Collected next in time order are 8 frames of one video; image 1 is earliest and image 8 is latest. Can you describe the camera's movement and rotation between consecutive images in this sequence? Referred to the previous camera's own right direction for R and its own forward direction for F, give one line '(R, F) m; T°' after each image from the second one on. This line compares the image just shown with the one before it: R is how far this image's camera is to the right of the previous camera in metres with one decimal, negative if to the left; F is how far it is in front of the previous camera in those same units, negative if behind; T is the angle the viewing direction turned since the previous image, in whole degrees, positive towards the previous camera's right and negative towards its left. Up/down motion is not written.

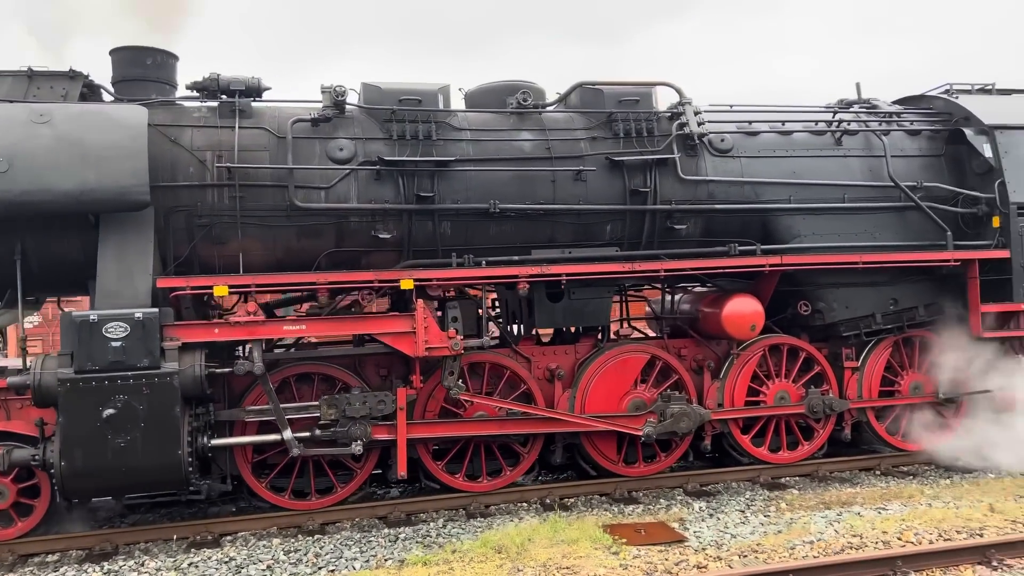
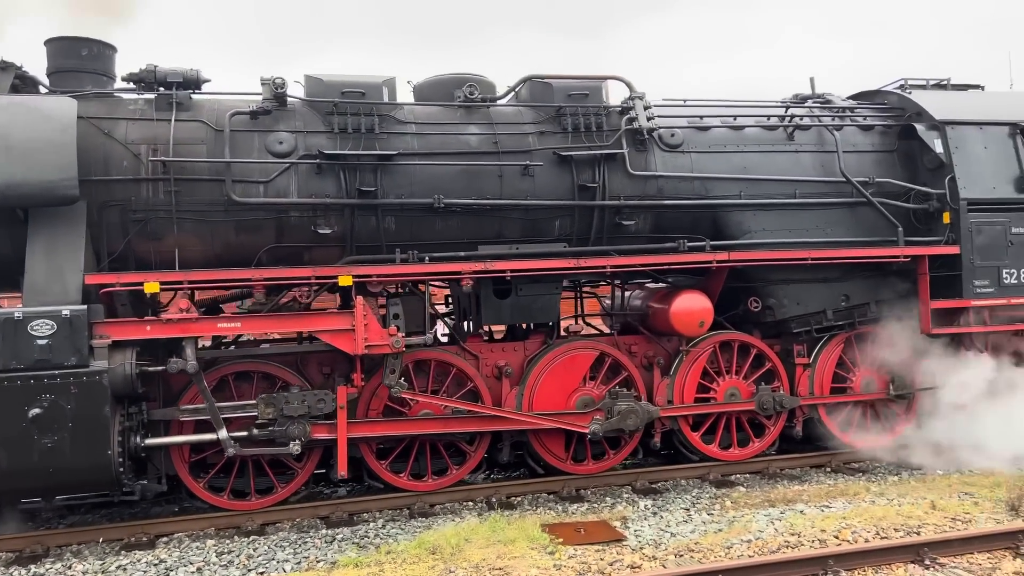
(+0.3, +0.1) m; +1°
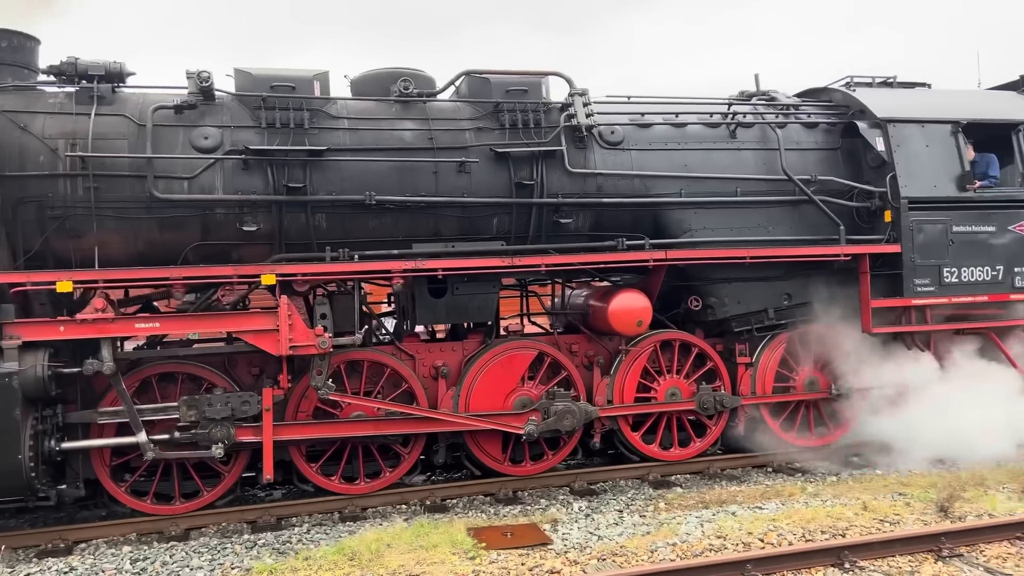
(+0.3, +0.1) m; +1°
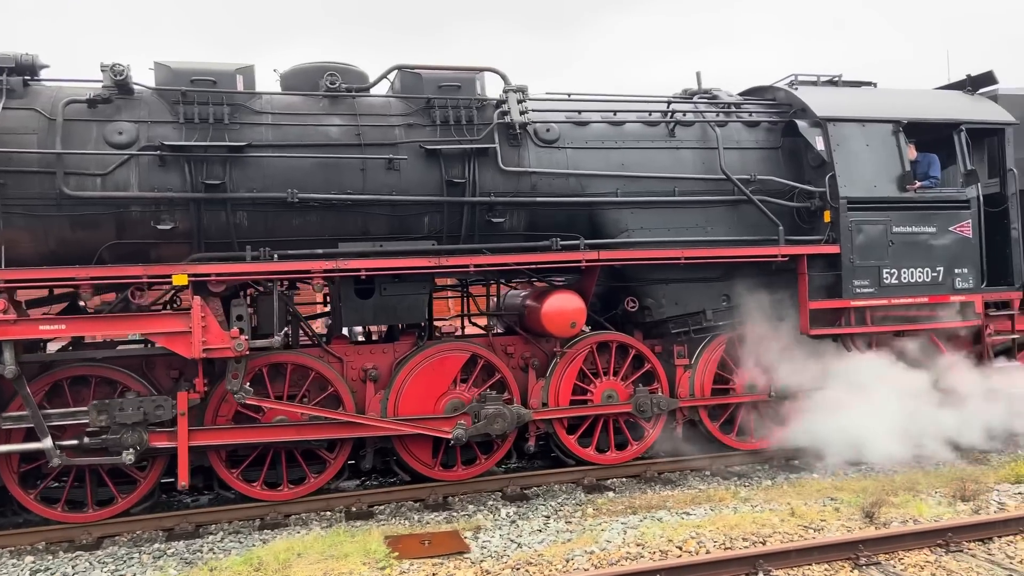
(+0.4, +0.1) m; +1°
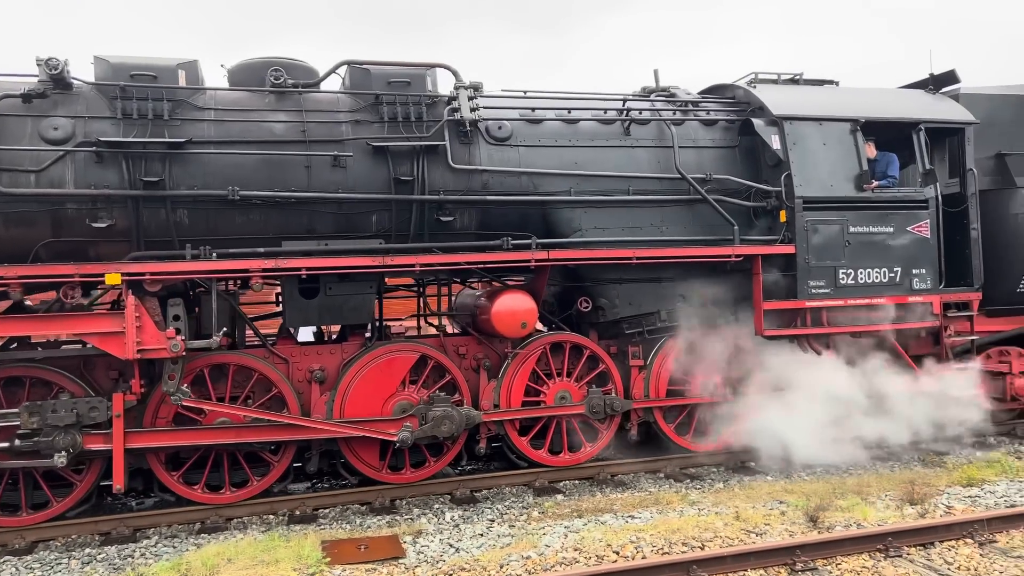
(+0.3, +0.1) m; +1°
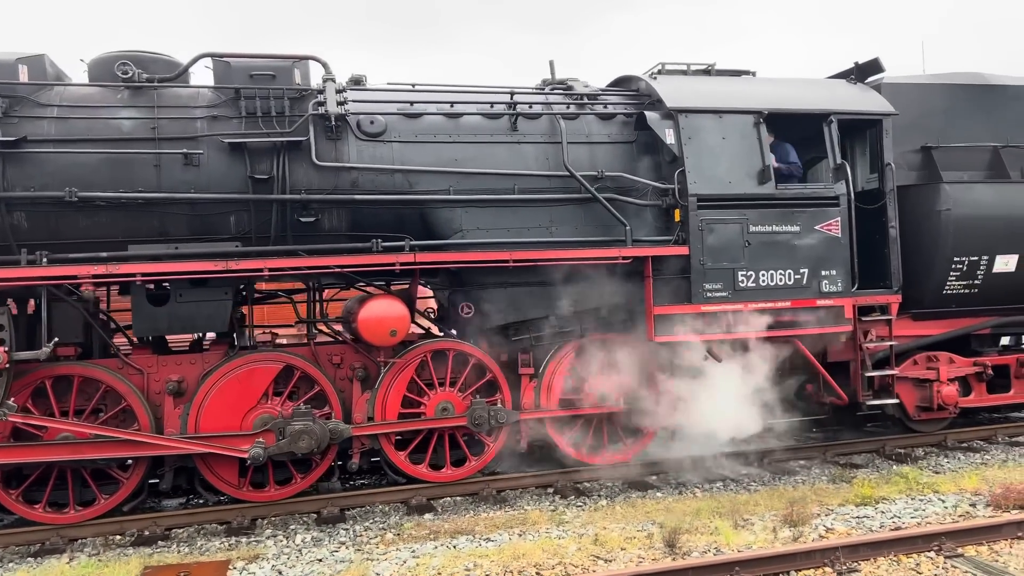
(+0.9, +0.3) m; -1°
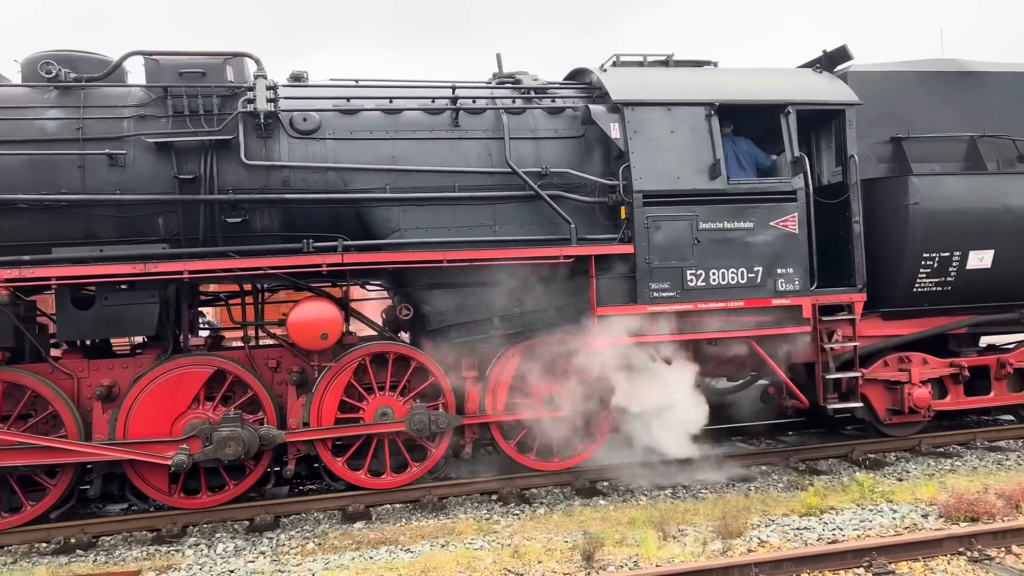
(+0.6, +0.2) m; -2°
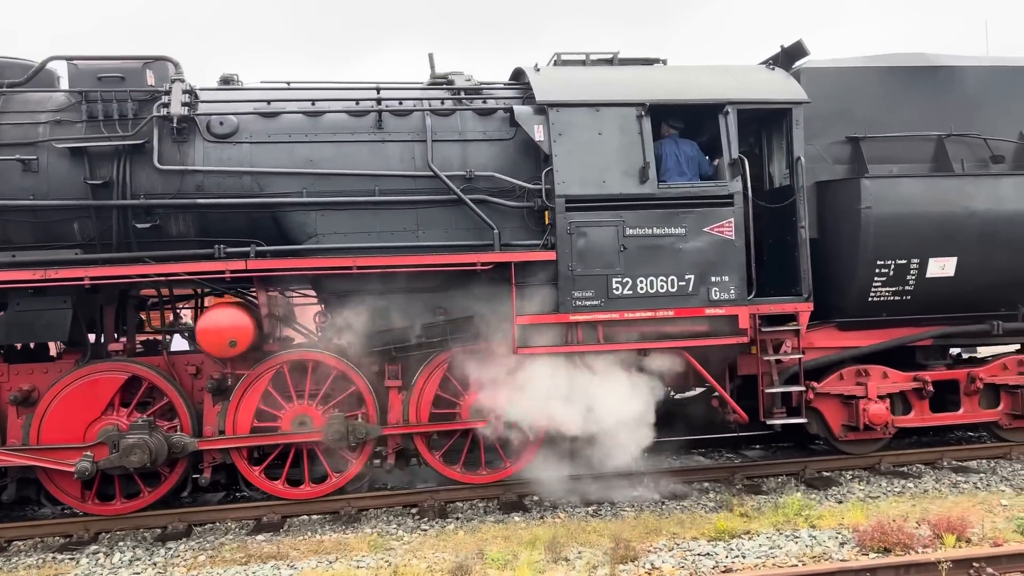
(+0.8, +0.2) m; -4°
